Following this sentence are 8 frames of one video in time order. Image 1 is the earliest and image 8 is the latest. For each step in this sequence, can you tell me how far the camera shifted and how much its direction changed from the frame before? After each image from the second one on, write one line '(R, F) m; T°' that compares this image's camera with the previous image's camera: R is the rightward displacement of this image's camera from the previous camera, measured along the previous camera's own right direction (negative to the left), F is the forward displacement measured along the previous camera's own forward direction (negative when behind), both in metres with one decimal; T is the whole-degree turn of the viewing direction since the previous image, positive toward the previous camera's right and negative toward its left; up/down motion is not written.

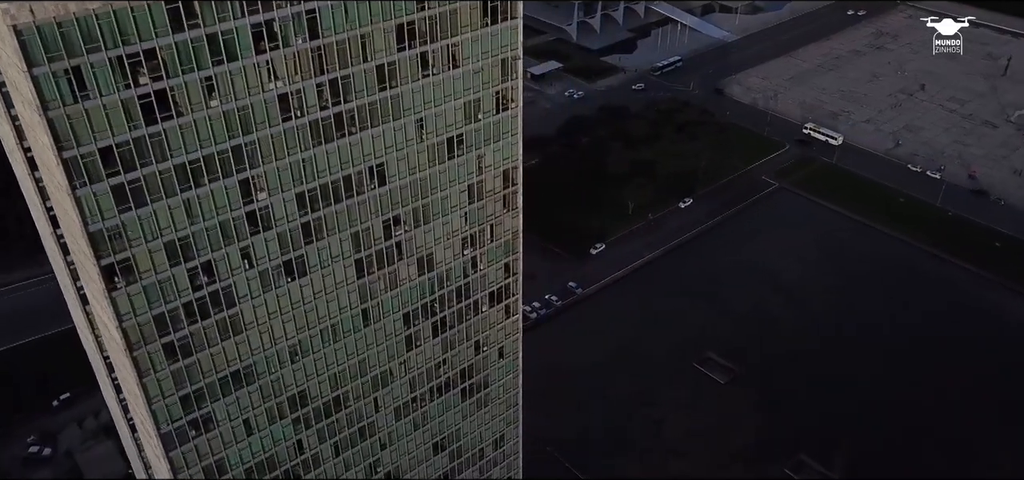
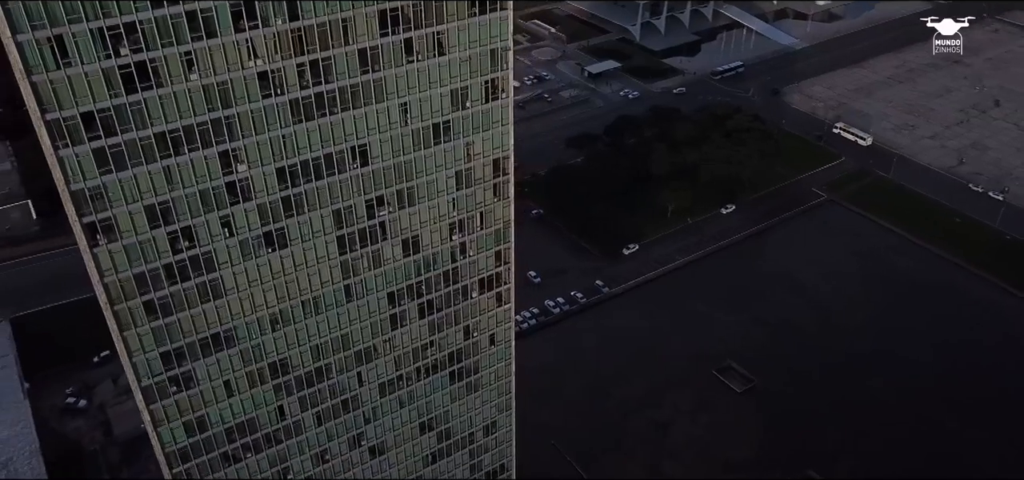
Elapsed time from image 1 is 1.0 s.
(+4.2, -0.4) m; -5°
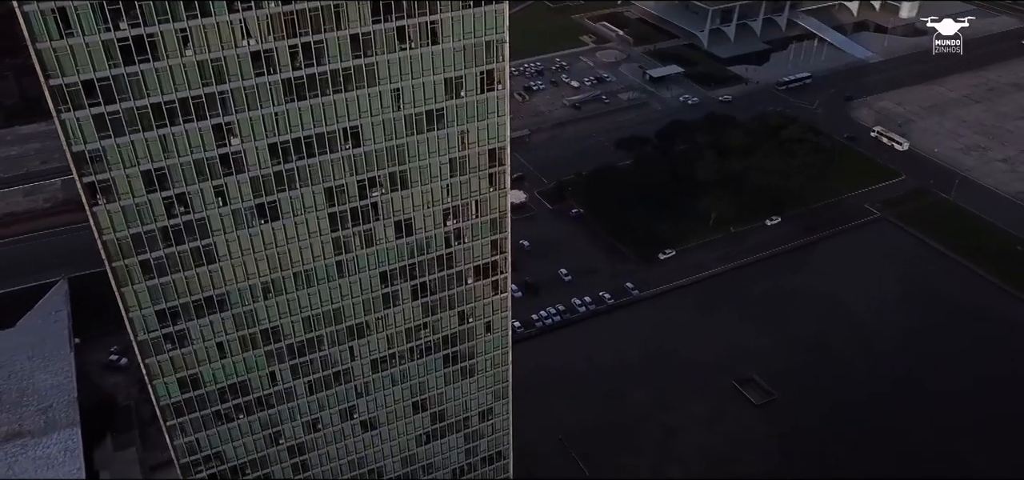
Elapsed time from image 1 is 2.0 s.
(+4.2, -0.6) m; -6°
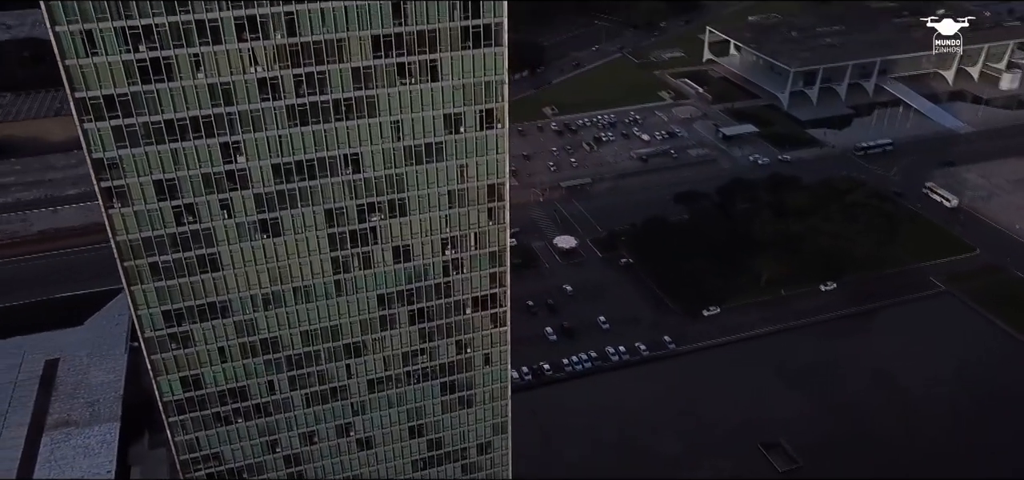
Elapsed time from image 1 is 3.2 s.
(+5.1, -0.8) m; -7°
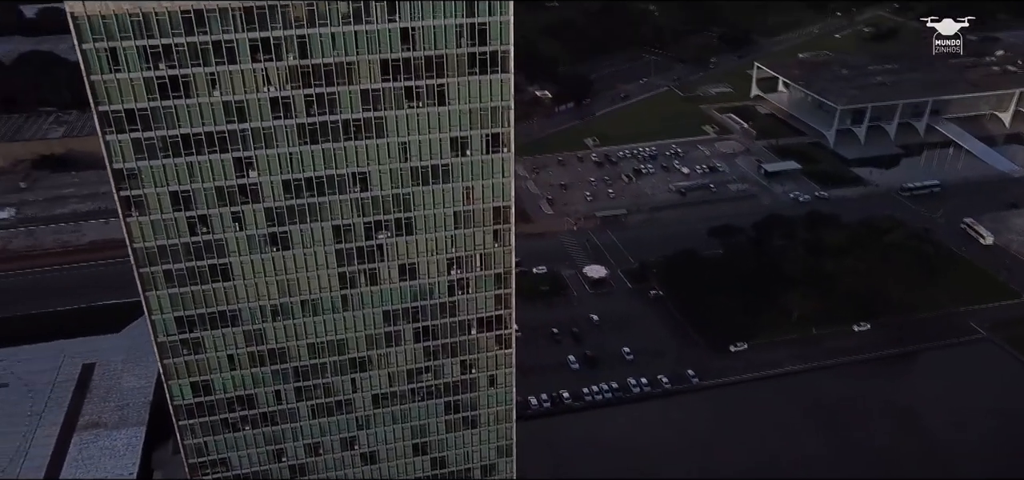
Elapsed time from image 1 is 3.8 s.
(+2.5, -0.6) m; -4°
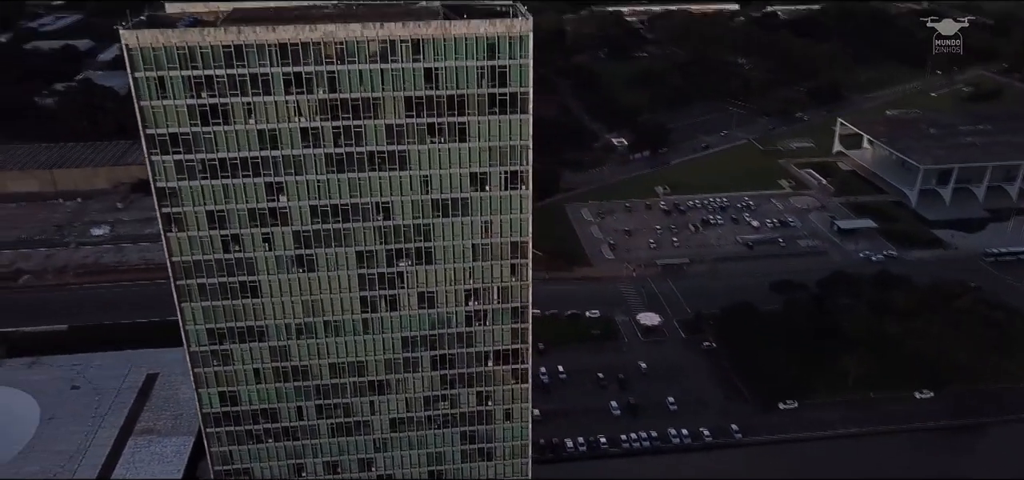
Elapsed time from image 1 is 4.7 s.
(+3.8, -0.9) m; -6°
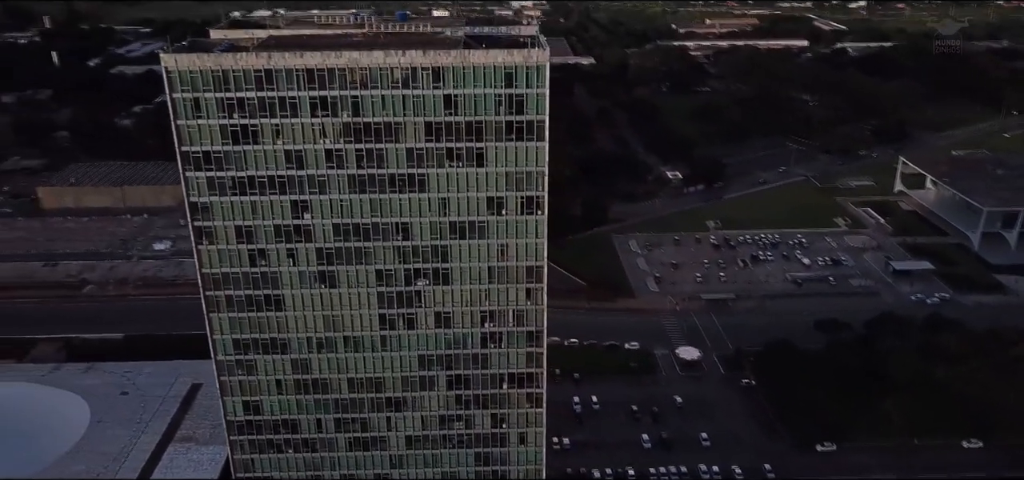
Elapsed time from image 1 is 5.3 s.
(+2.5, -0.7) m; -5°
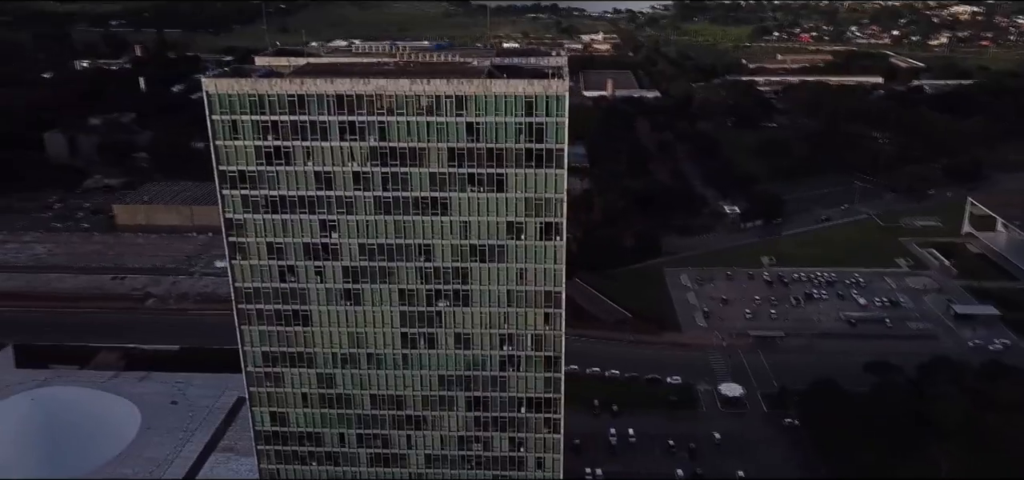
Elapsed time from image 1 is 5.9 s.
(+2.5, -0.7) m; -5°
